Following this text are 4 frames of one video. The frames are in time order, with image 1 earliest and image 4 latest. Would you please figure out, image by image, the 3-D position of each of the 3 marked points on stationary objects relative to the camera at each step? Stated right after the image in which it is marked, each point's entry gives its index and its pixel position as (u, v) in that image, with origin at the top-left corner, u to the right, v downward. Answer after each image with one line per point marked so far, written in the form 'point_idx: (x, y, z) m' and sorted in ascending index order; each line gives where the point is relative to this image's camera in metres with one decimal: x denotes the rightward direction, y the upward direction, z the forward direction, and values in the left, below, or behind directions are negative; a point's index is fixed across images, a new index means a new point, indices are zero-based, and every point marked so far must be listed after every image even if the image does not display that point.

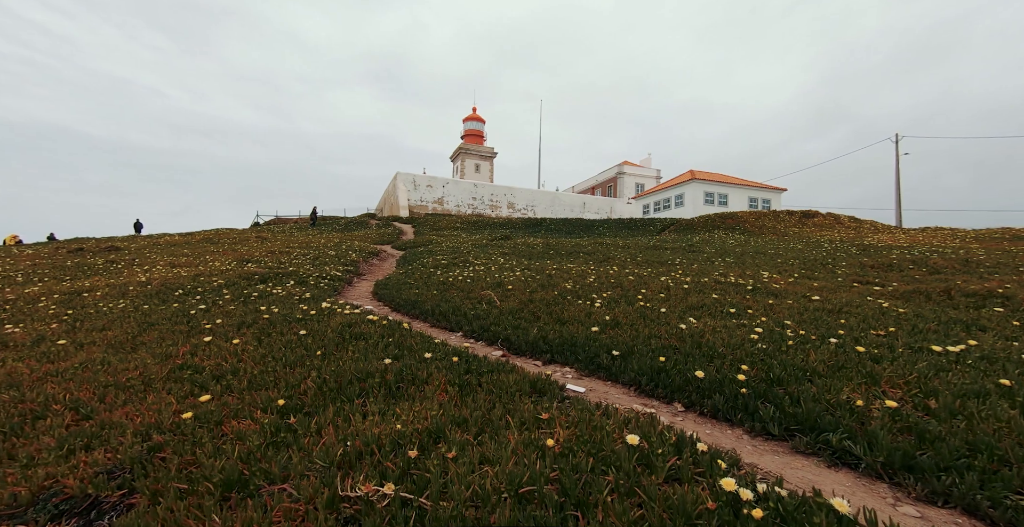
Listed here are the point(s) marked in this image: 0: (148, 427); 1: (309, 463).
0: (-3.3, -1.5, +3.8) m
1: (-1.3, -1.3, +2.7) m
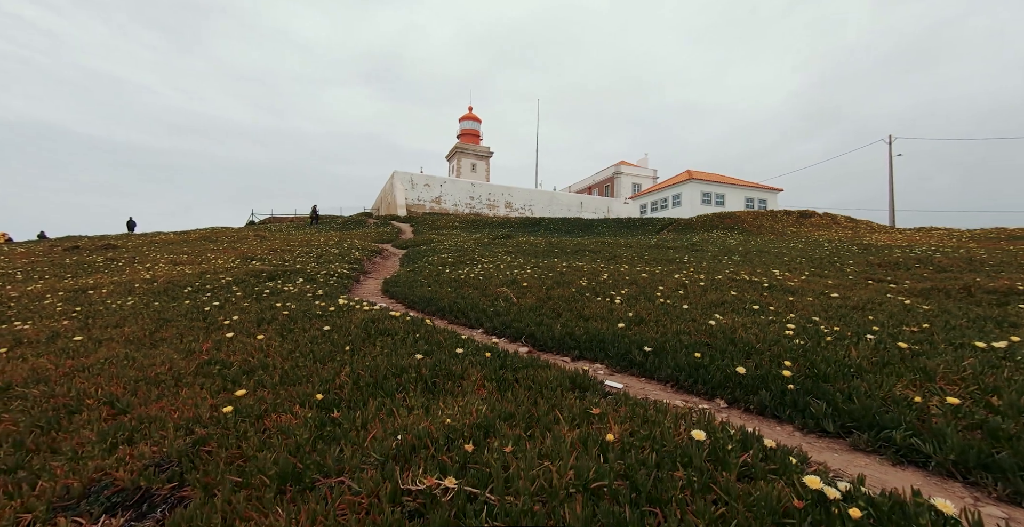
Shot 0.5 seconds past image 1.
0: (-2.9, -1.4, +3.8) m
1: (-1.0, -1.2, +2.7) m
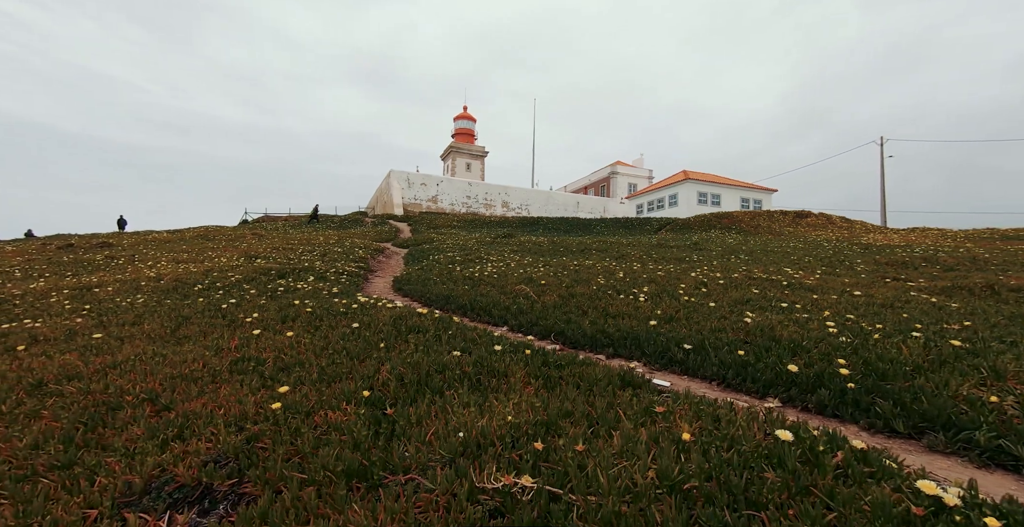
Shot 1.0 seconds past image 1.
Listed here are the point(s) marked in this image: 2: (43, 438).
0: (-2.5, -1.4, +3.8) m
1: (-0.5, -1.2, +2.7) m
2: (-4.3, -1.6, +3.9) m
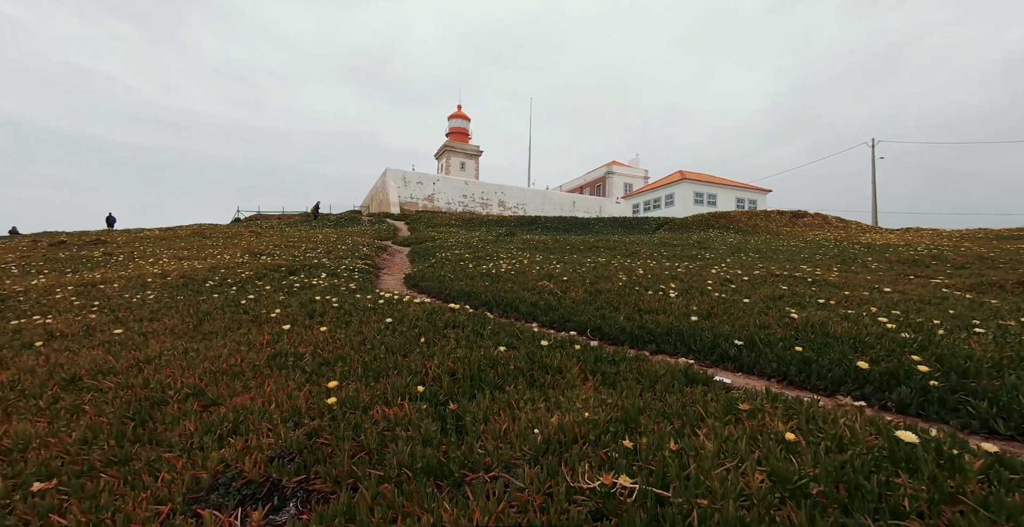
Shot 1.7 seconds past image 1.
0: (-1.9, -1.3, +3.7) m
1: (0.0, -1.1, +2.6) m
2: (-3.8, -1.5, +3.8) m
